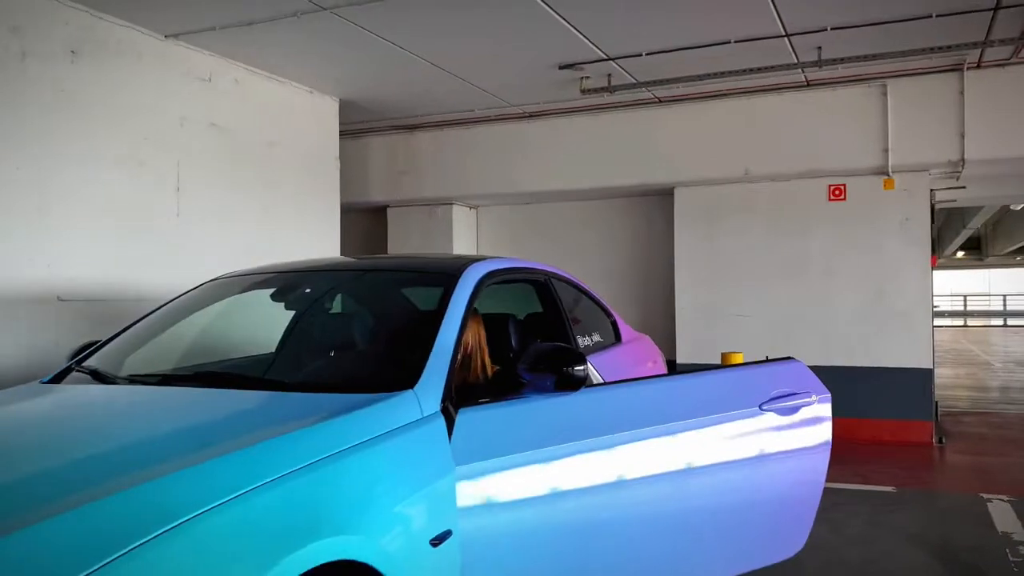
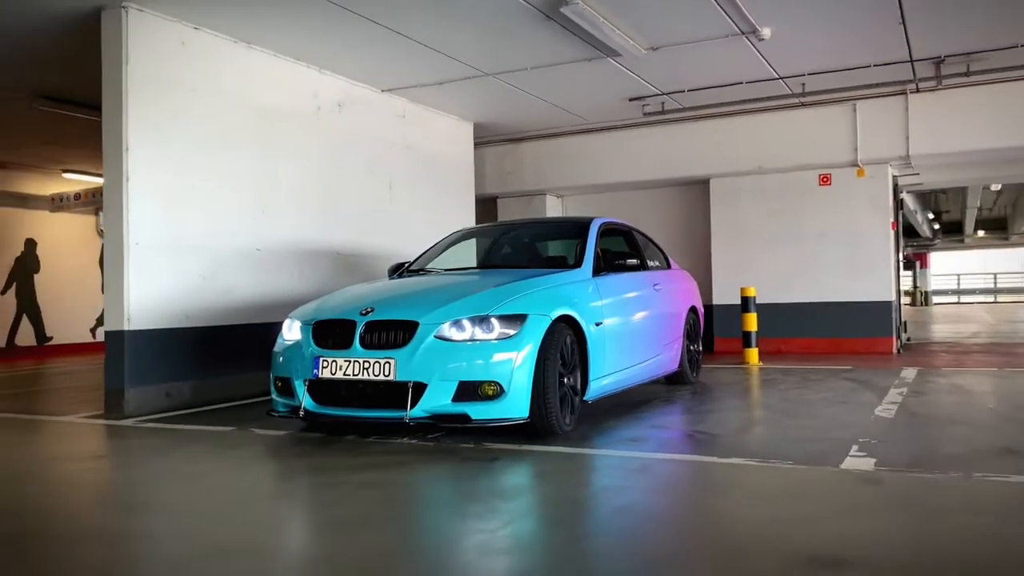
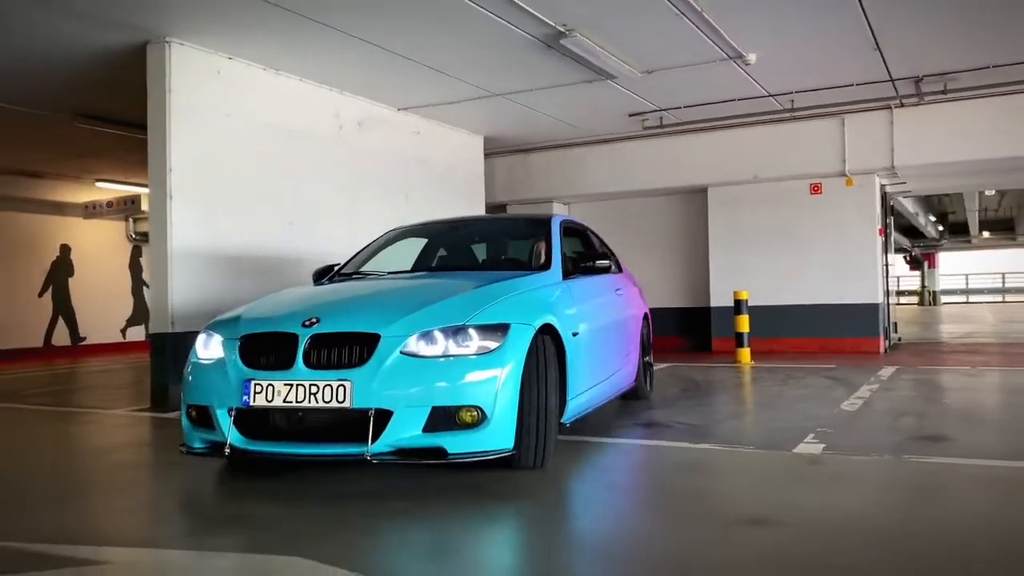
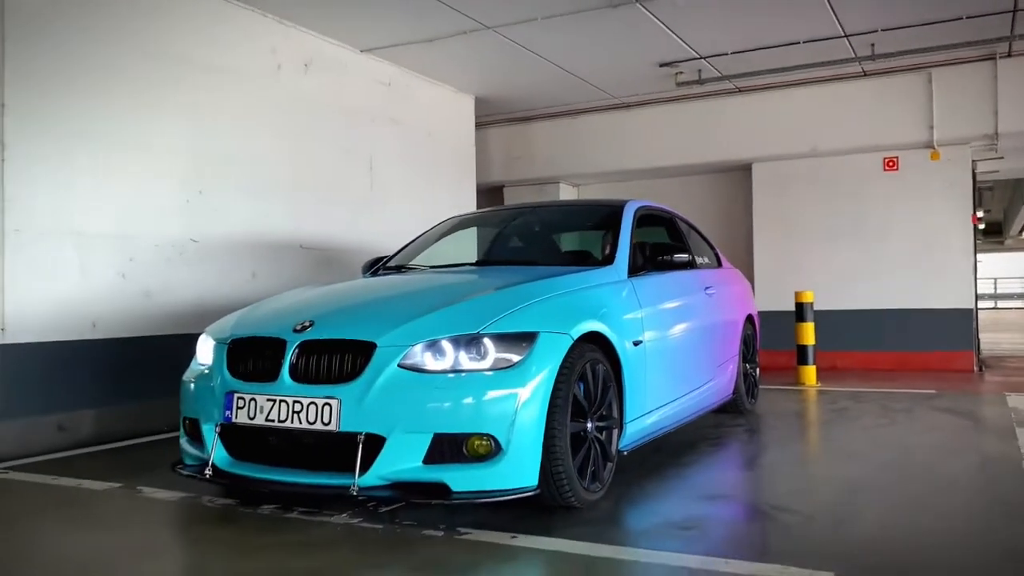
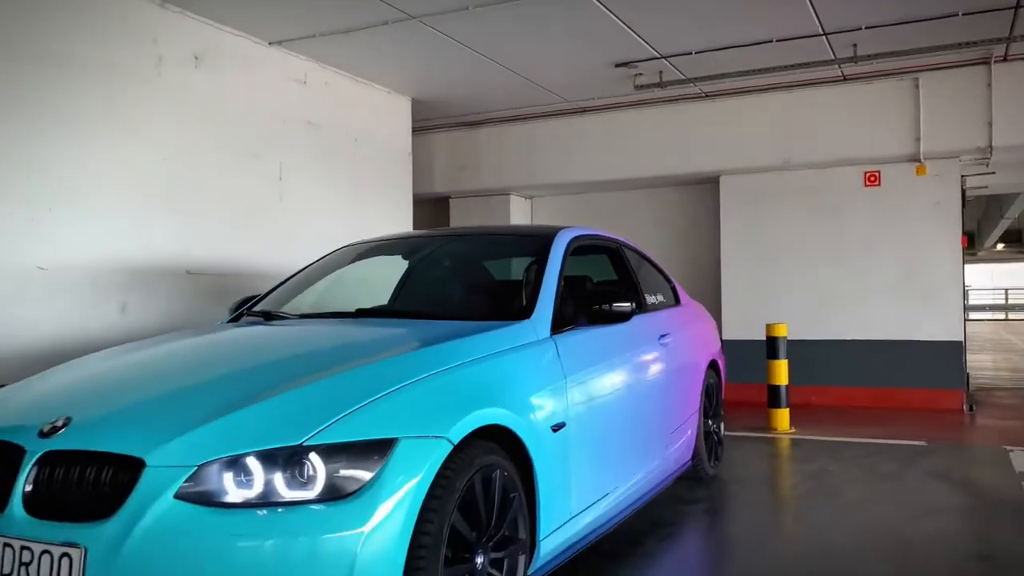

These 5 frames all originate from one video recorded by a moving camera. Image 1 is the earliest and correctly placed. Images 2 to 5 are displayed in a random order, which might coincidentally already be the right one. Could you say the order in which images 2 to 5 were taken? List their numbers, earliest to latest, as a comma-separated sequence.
5, 4, 2, 3
